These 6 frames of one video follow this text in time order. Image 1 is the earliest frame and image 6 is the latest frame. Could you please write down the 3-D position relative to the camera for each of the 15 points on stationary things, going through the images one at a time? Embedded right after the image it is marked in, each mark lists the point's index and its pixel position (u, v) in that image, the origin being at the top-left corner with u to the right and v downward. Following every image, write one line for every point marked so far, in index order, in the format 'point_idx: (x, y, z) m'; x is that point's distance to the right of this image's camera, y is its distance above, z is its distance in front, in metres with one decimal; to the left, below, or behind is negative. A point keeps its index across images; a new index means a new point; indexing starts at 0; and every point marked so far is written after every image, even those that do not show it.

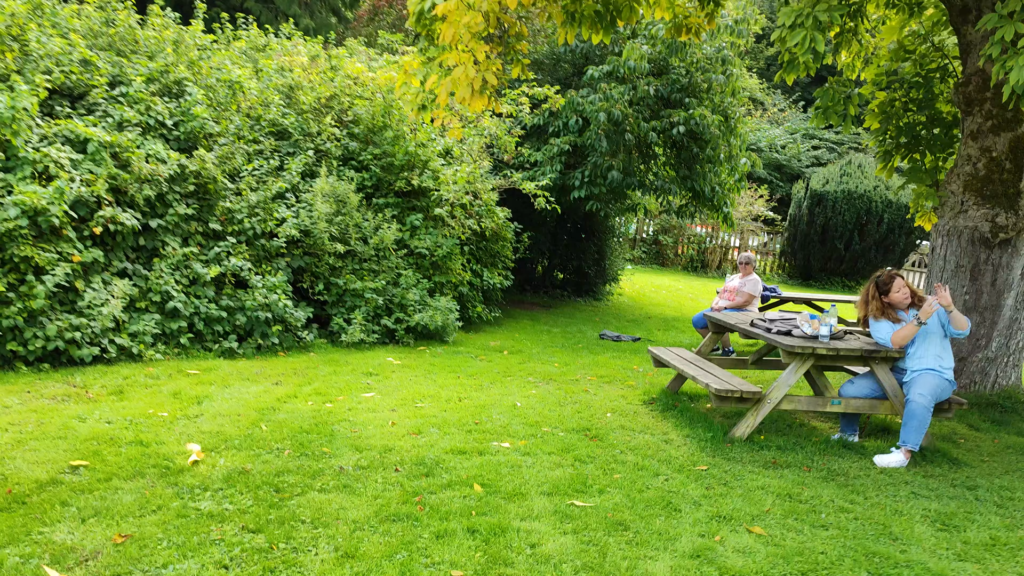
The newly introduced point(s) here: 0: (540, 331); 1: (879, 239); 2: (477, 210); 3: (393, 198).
0: (+0.3, -0.5, +9.9) m
1: (+8.1, +1.1, +19.9) m
2: (-0.4, +0.8, +9.5) m
3: (-1.2, +0.9, +8.9) m
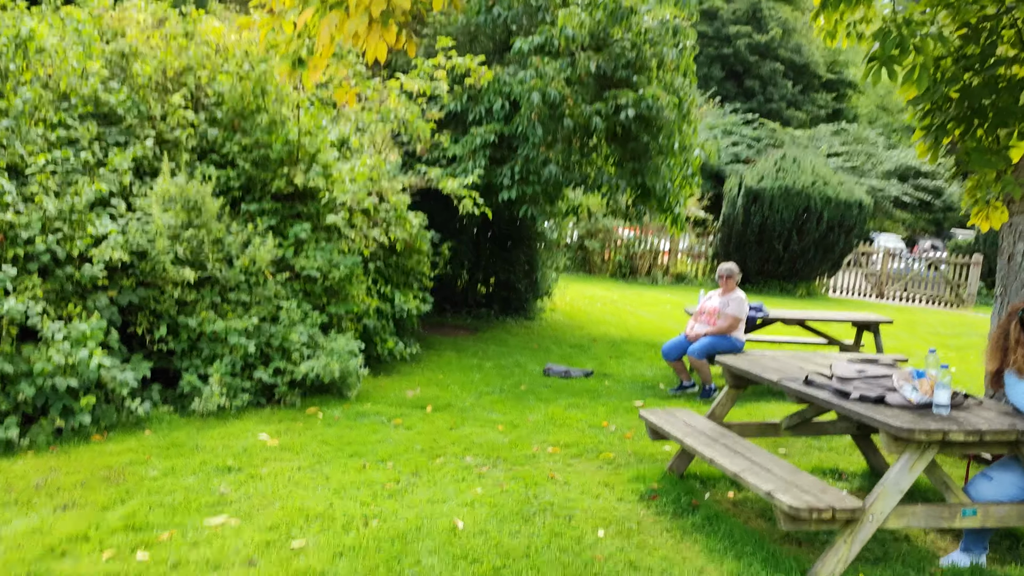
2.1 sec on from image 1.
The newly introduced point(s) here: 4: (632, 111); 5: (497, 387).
0: (-0.4, -0.7, +7.8) m
1: (+6.4, +1.0, +18.6) m
2: (-1.1, +0.6, +7.4) m
3: (-1.8, +0.6, +6.7) m
4: (+1.2, +1.8, +9.0) m
5: (-0.1, -0.8, +7.0) m
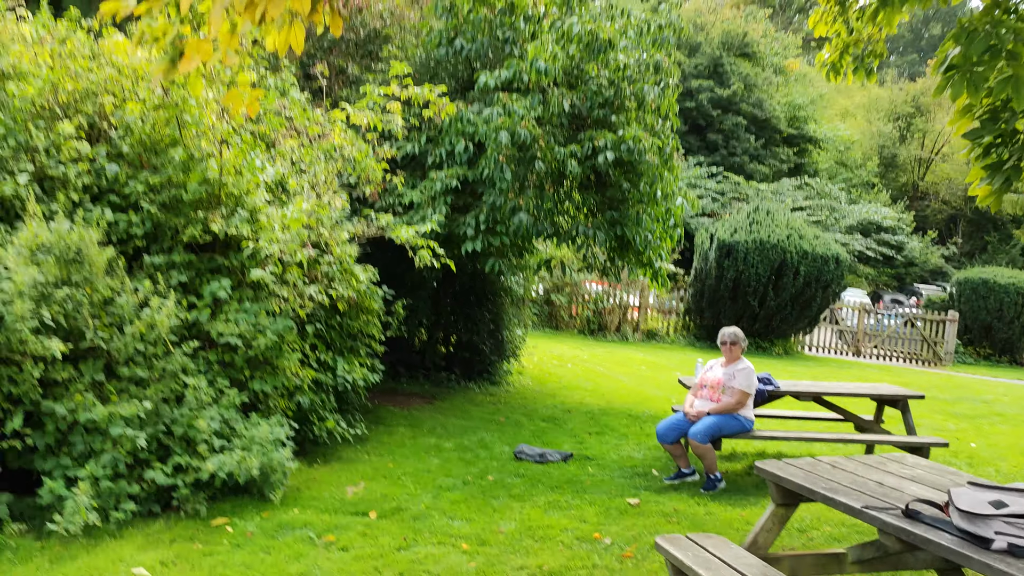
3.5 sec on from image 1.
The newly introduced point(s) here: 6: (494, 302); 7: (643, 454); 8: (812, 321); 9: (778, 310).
0: (-0.6, -1.2, +6.6) m
1: (+5.6, -0.1, +17.7) m
2: (-1.3, +0.1, +6.2) m
3: (-2.0, +0.2, +5.5) m
4: (+0.9, +1.2, +7.9) m
5: (-0.3, -1.2, +5.8) m
6: (-0.2, -0.2, +10.1) m
7: (+1.0, -1.3, +7.0) m
8: (+6.1, -0.7, +18.4) m
9: (+5.3, -0.5, +18.0) m
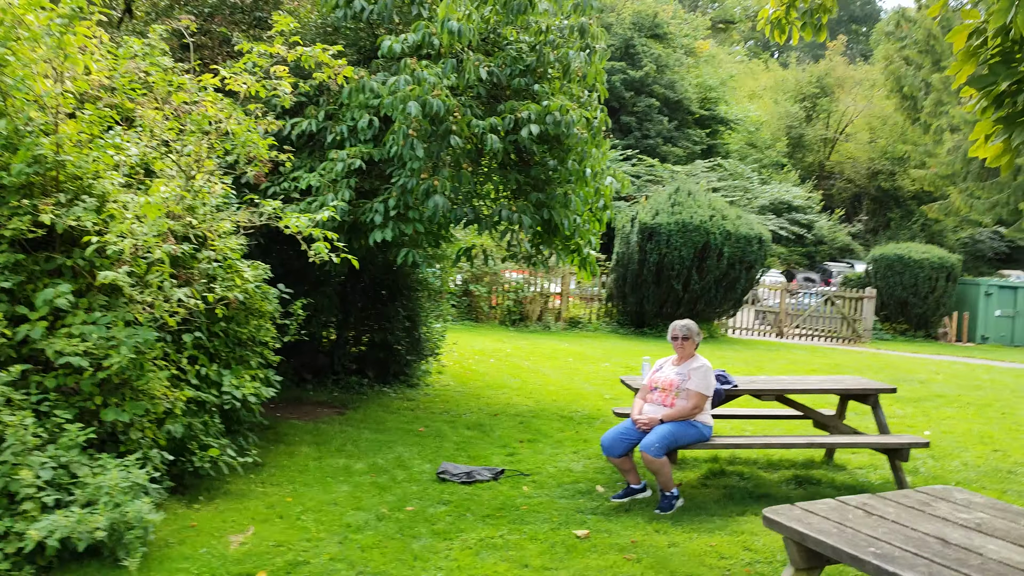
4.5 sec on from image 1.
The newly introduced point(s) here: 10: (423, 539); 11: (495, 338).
0: (-1.1, -1.2, +5.6) m
1: (+4.0, +0.2, +17.3) m
2: (-1.8, +0.1, +5.1) m
3: (-2.5, +0.2, +4.4) m
4: (+0.2, +1.3, +7.0) m
5: (-0.8, -1.2, +4.8) m
6: (-1.0, -0.1, +9.1) m
7: (+0.5, -1.2, +6.2) m
8: (+4.5, -0.3, +17.9) m
9: (+3.7, -0.1, +17.5) m
10: (-0.4, -1.2, +4.4) m
11: (-0.3, -0.8, +14.8) m
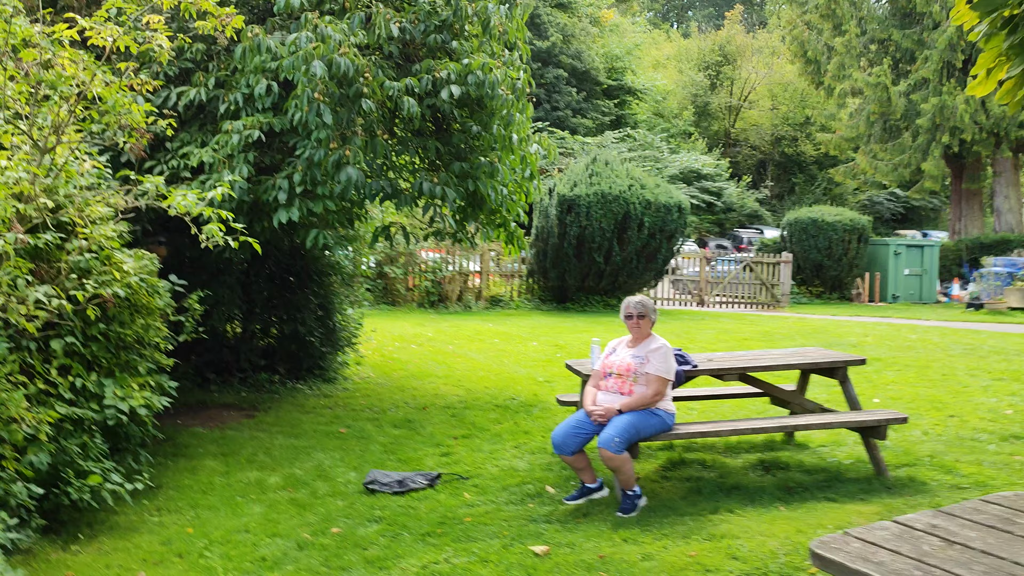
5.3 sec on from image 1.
0: (-1.5, -1.2, +4.8) m
1: (+2.4, +0.8, +16.9) m
2: (-2.1, +0.1, +4.3) m
3: (-2.7, +0.1, +3.4) m
4: (-0.4, +1.4, +6.3) m
5: (-1.0, -1.2, +4.1) m
6: (-1.8, +0.1, +8.3) m
7: (+0.1, -1.1, +5.6) m
8: (+2.9, +0.3, +17.6) m
9: (+2.2, +0.4, +17.1) m
10: (-0.7, -1.2, +3.7) m
11: (-1.5, -0.5, +14.0) m
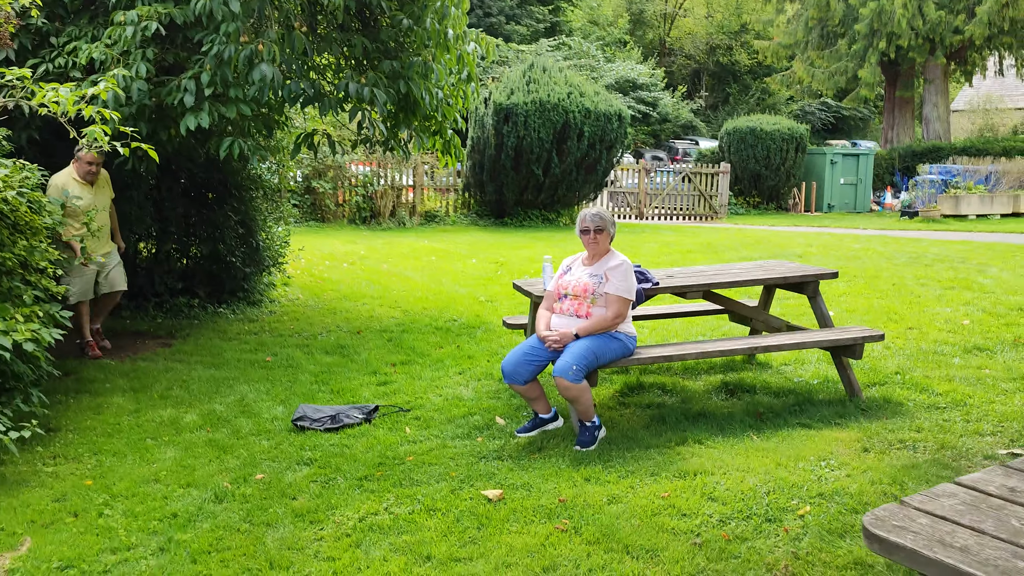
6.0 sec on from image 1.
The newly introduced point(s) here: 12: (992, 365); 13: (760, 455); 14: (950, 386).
0: (-1.7, -0.8, +4.3) m
1: (+1.2, +2.4, +16.4) m
2: (-2.4, +0.5, +3.6) m
3: (-2.9, +0.4, +2.7) m
4: (-0.8, +2.0, +5.6) m
5: (-1.2, -0.8, +3.6) m
6: (-2.3, +0.8, +7.6) m
7: (-0.2, -0.6, +5.1) m
8: (+1.7, +2.0, +17.2) m
9: (+1.0, +2.1, +16.5) m
10: (-0.8, -0.9, +3.2) m
11: (-2.5, +0.7, +13.3) m
12: (+2.8, -0.5, +5.2) m
13: (+1.0, -0.7, +3.6) m
14: (+2.3, -0.5, +4.7) m
